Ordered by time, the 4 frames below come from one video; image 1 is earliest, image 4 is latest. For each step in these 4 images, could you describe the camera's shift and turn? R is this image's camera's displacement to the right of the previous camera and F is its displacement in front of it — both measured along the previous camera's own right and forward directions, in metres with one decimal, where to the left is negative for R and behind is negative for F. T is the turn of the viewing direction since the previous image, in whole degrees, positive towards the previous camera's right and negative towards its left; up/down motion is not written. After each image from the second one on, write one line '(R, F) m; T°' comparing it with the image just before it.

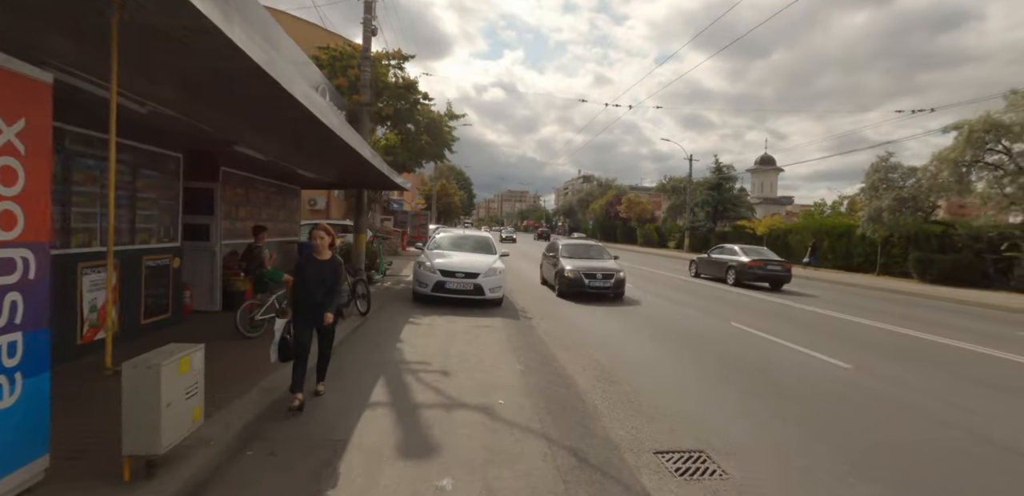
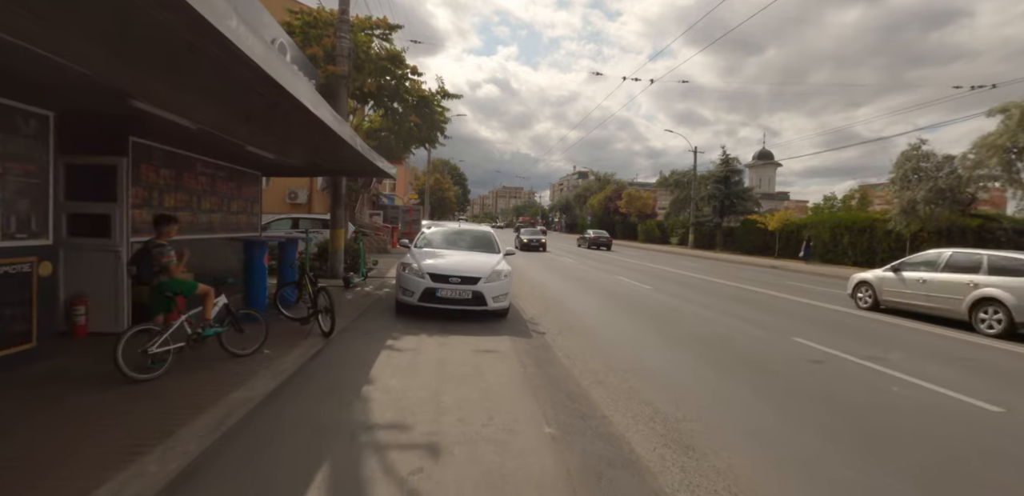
(-0.2, +1.9) m; +1°
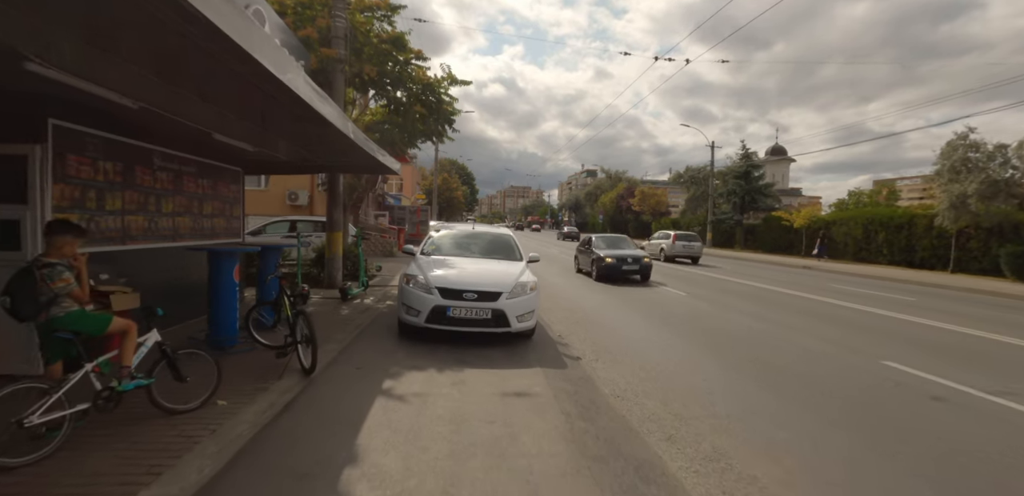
(-0.2, +1.4) m; -1°
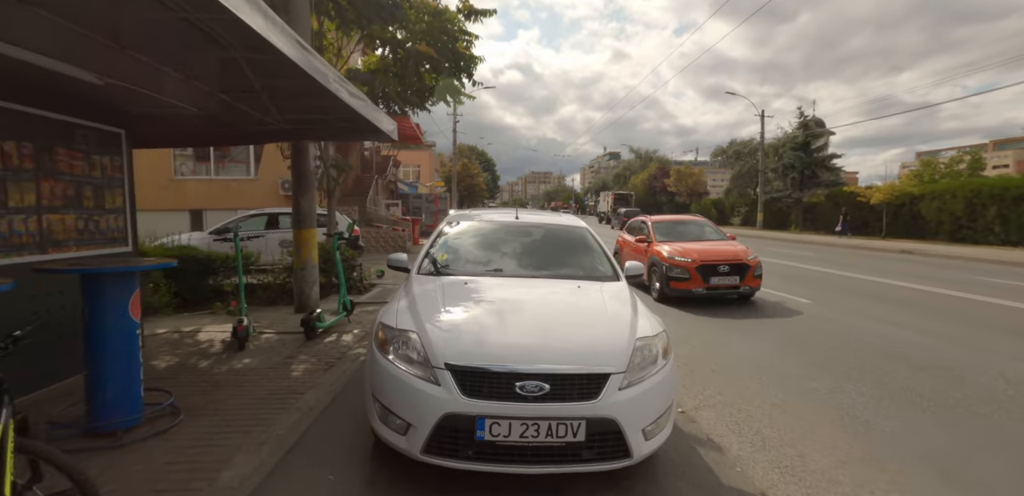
(-0.5, +3.4) m; -3°
